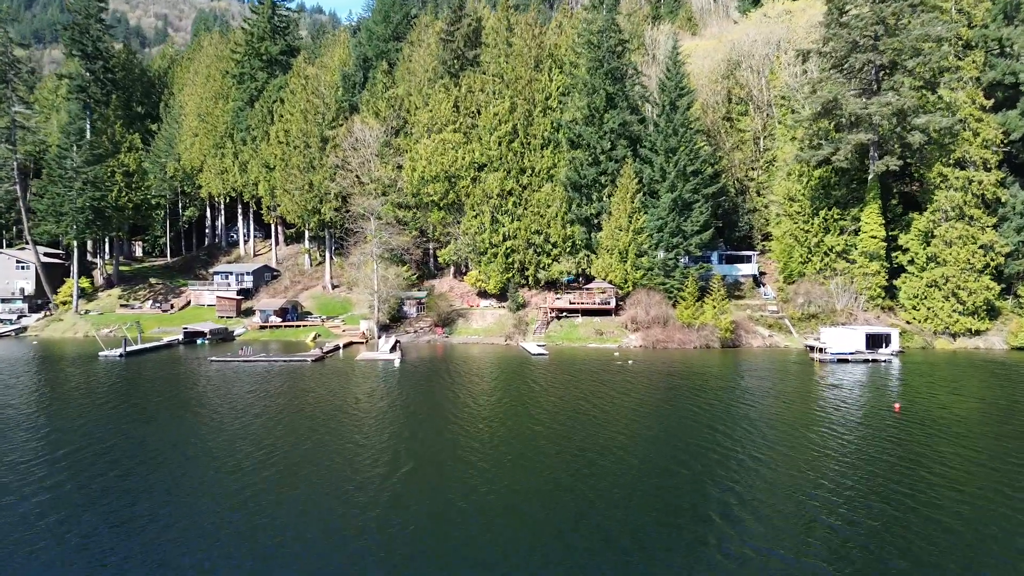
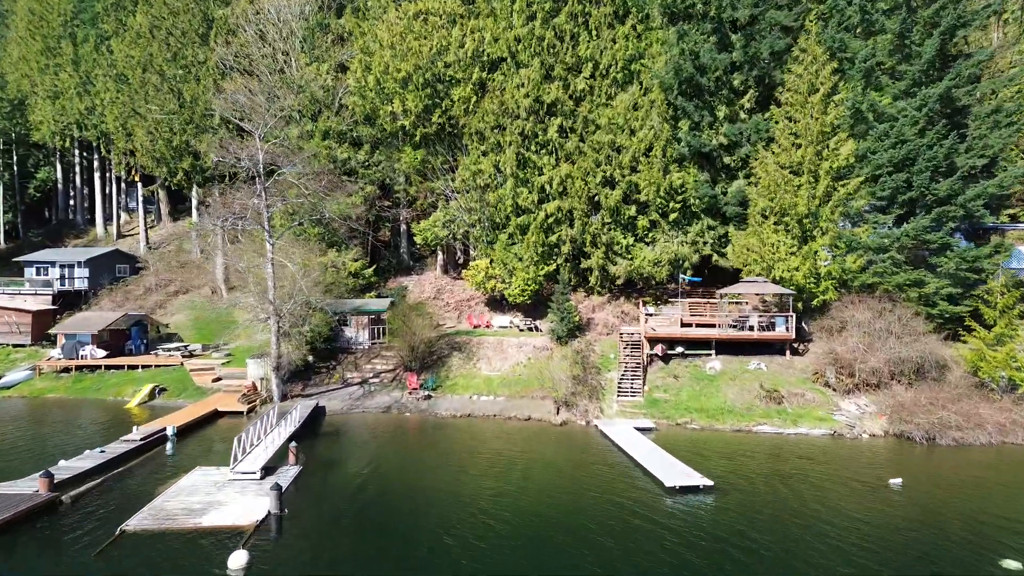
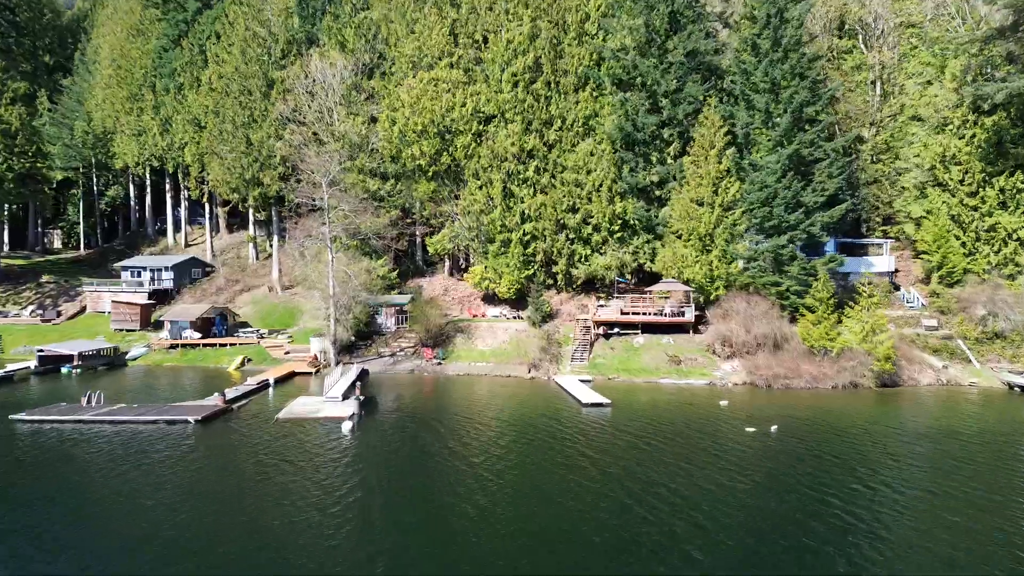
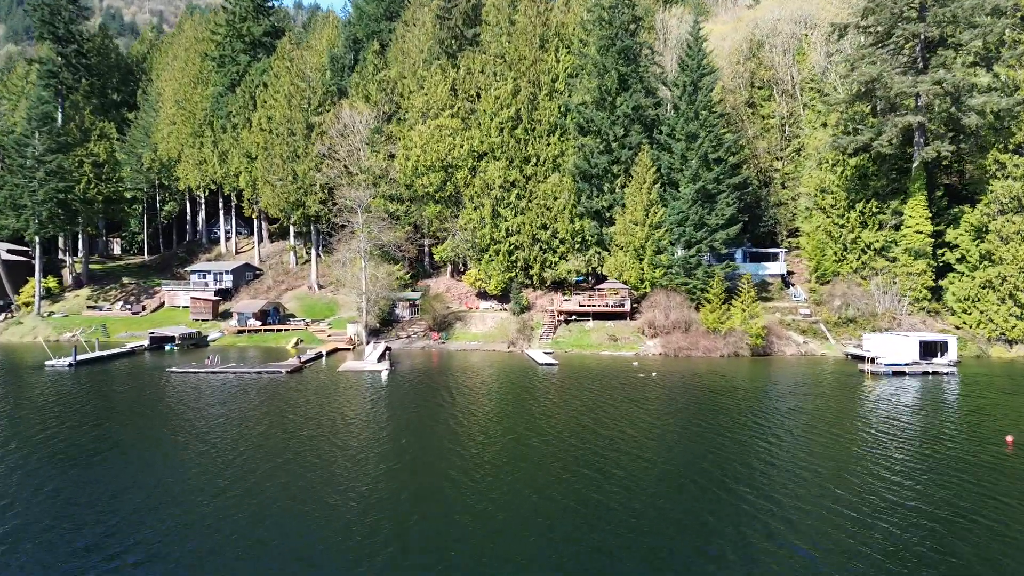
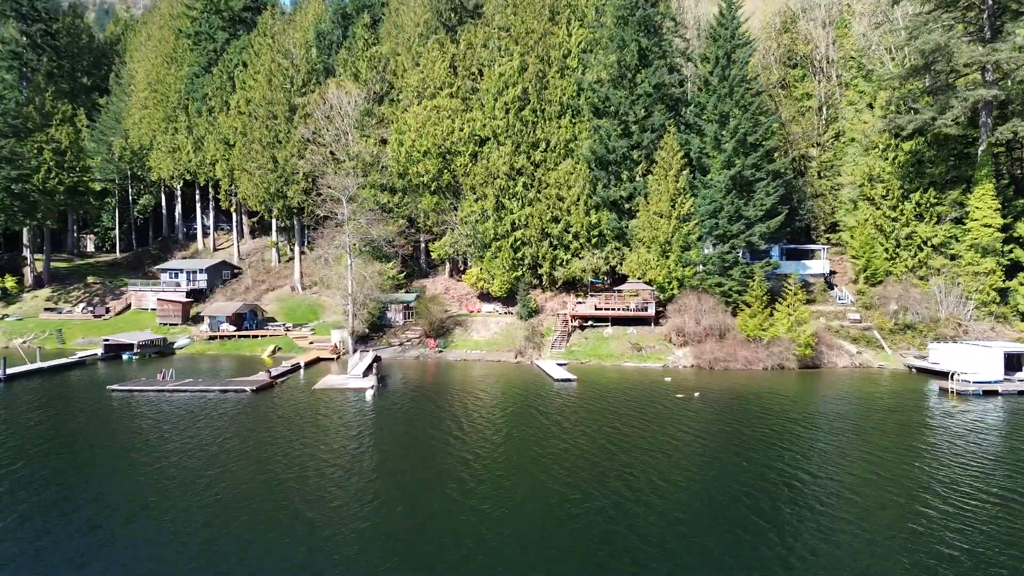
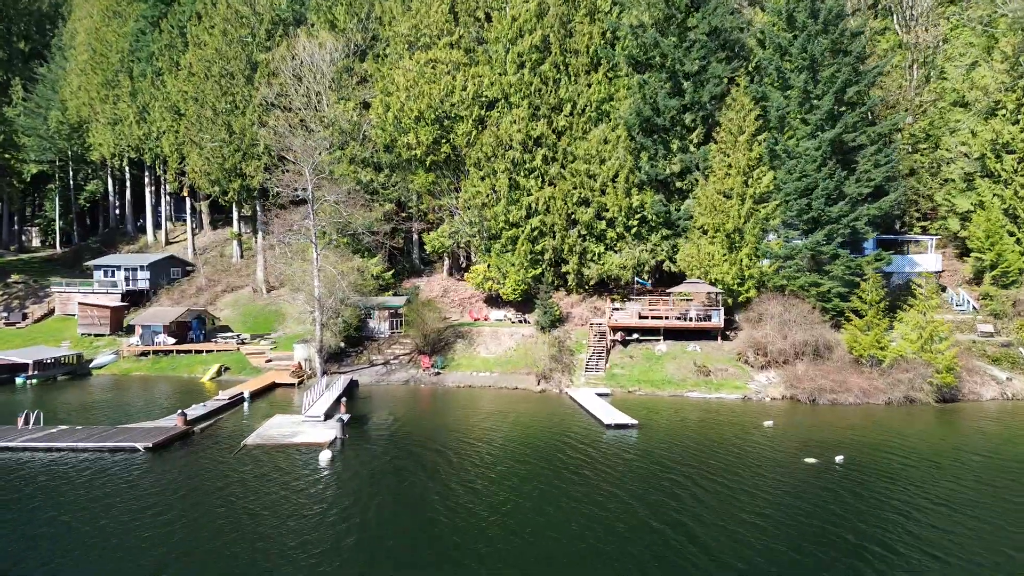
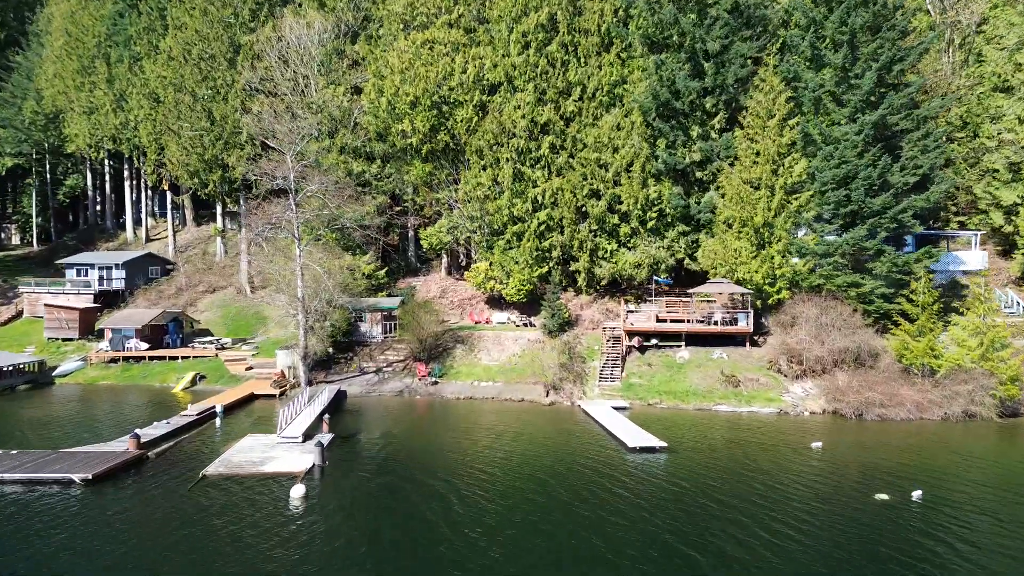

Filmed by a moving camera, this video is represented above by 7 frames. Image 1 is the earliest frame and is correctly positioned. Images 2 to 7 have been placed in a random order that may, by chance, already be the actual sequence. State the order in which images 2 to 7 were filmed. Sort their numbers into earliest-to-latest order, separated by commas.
4, 5, 3, 6, 7, 2
